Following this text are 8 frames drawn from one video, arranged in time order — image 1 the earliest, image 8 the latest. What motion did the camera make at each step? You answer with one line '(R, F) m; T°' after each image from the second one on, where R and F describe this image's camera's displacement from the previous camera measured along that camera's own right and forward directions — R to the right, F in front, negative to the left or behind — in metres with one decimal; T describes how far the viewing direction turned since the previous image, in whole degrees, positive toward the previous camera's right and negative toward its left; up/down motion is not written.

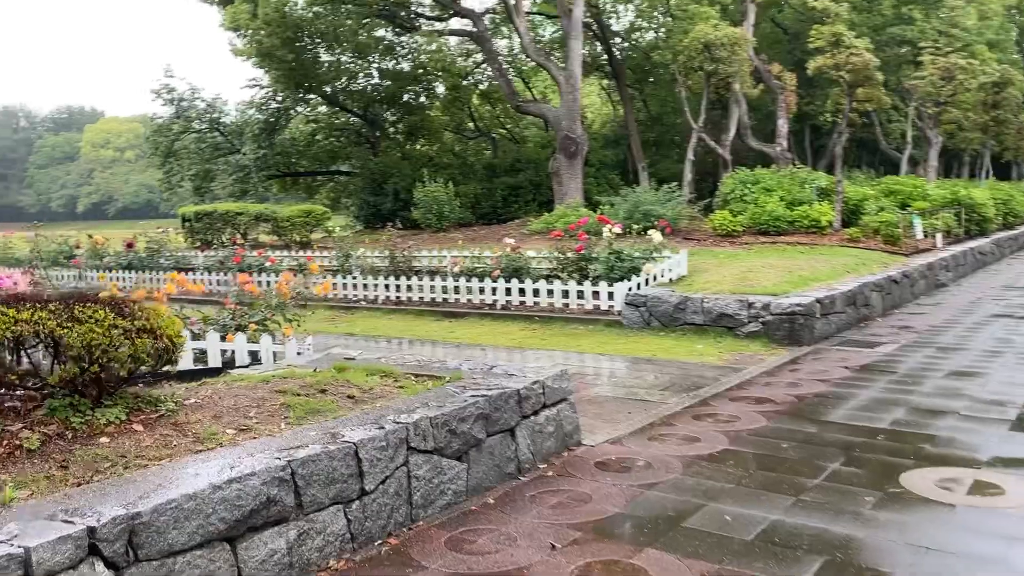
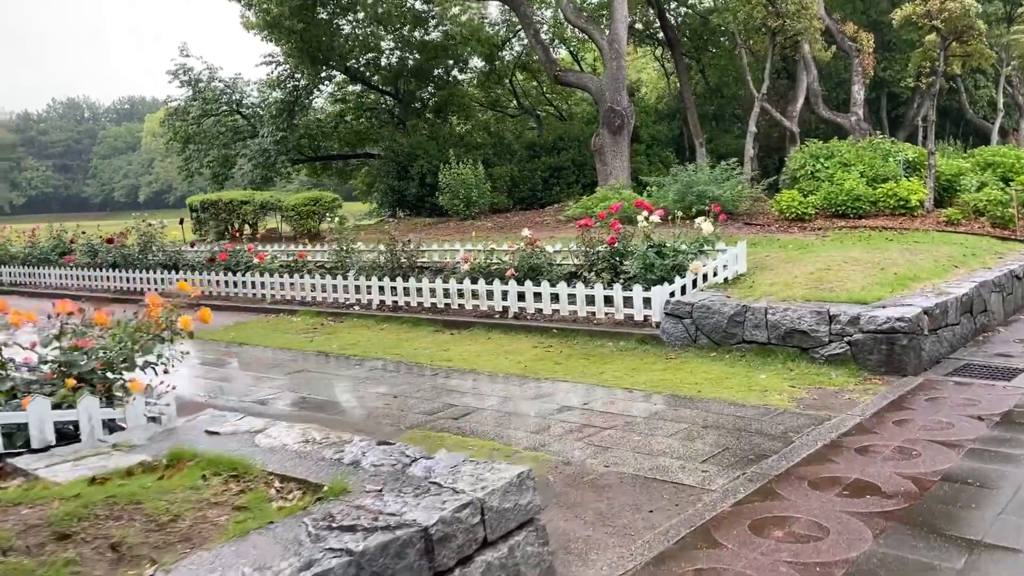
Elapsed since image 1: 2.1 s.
(+0.5, +2.1) m; -4°
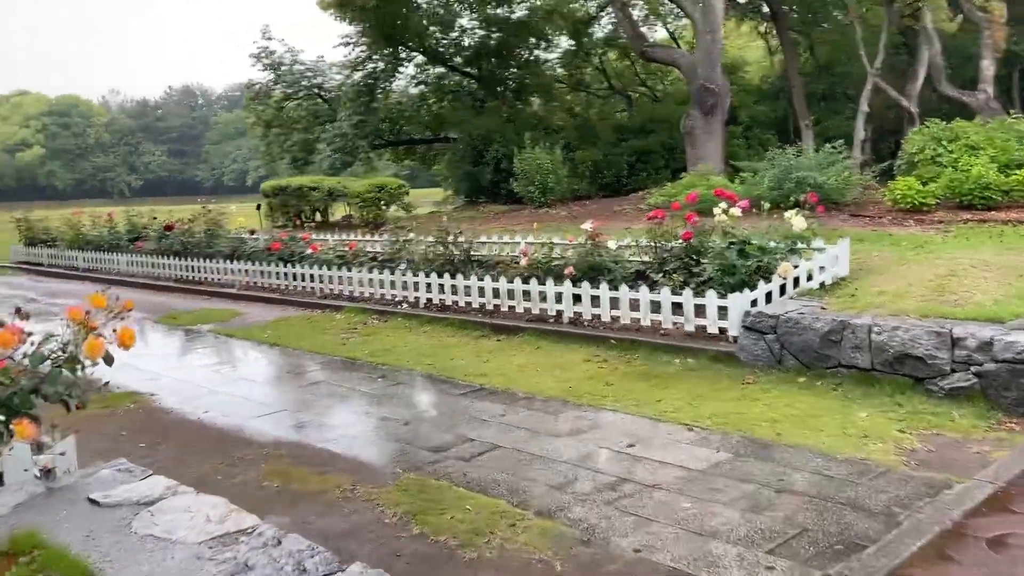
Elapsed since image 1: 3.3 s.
(+0.4, +1.1) m; -7°
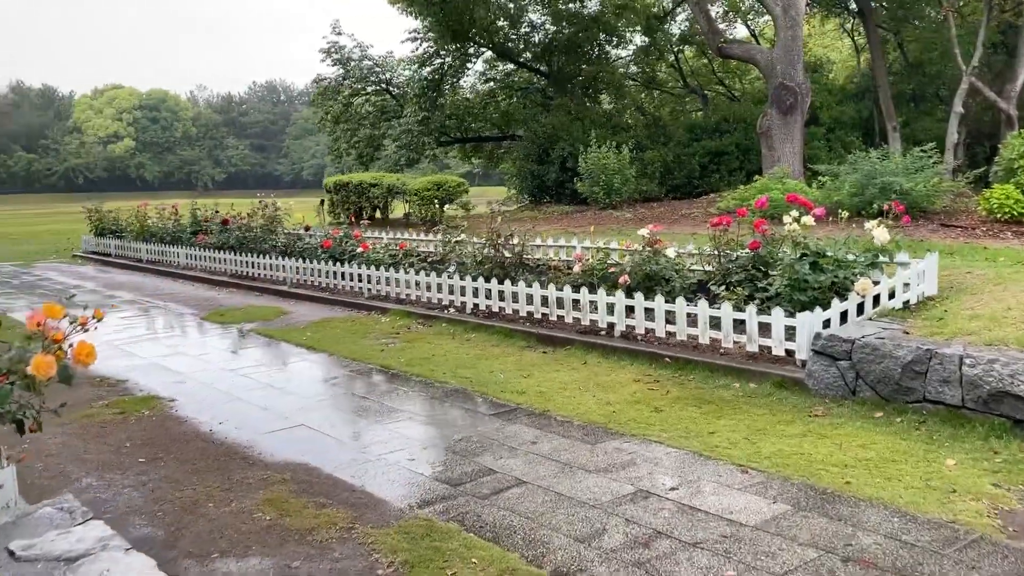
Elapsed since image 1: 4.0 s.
(+0.2, +0.5) m; -5°
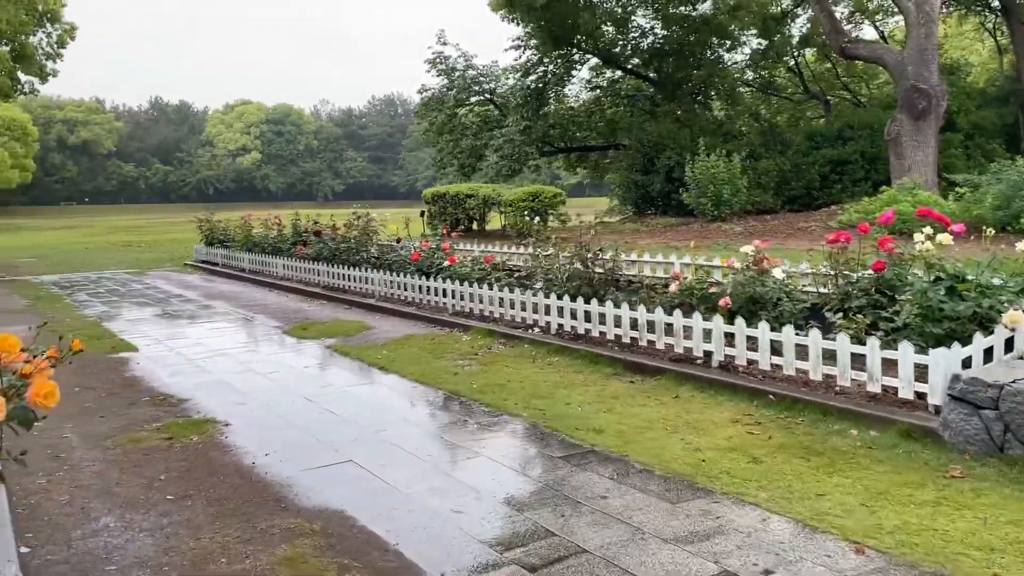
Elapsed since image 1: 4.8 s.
(+0.2, +0.6) m; -8°
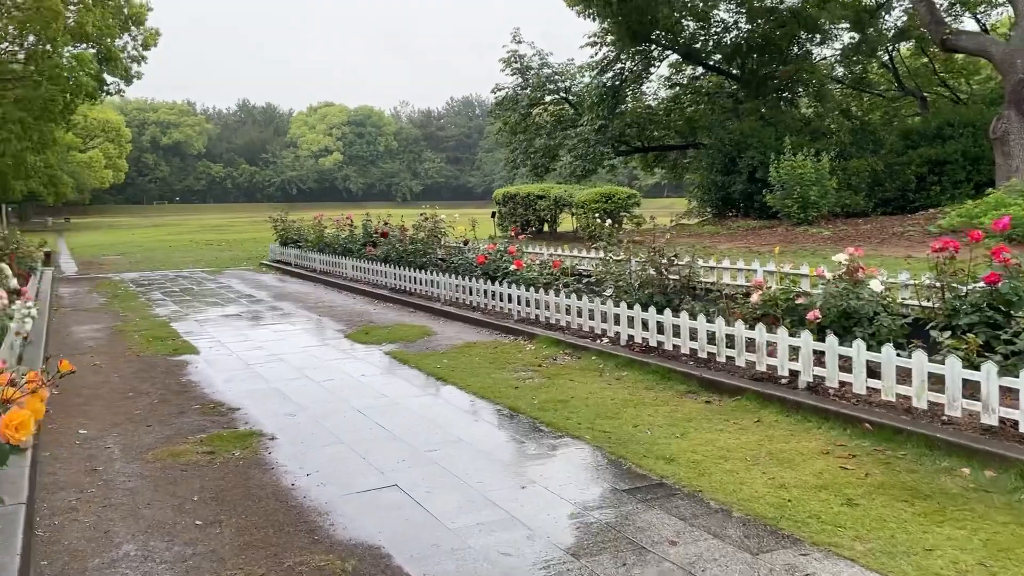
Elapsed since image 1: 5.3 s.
(+0.1, +0.4) m; -5°
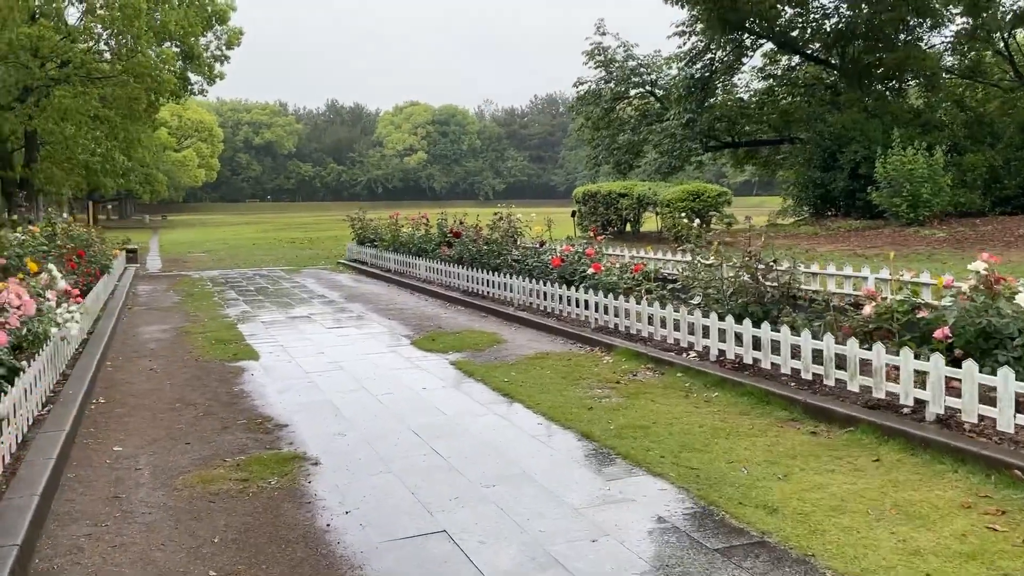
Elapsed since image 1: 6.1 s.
(0.0, +0.7) m; -6°
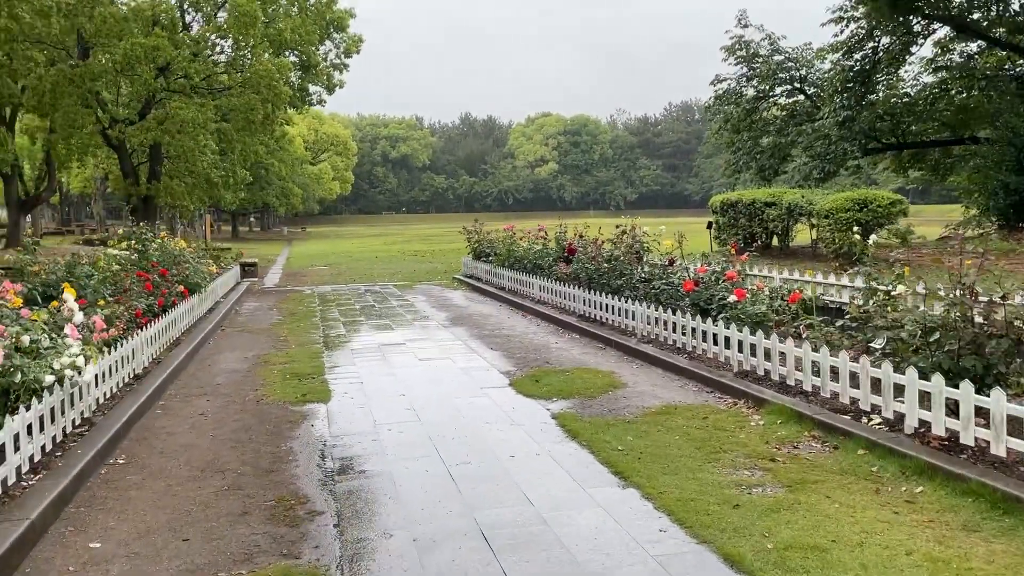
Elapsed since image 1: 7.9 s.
(+0.1, +1.5) m; -9°
